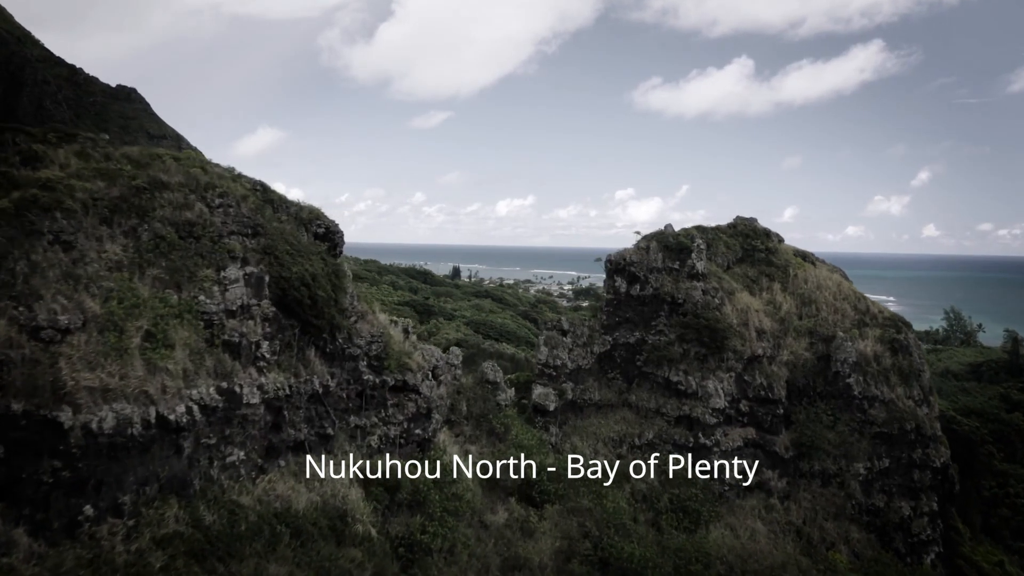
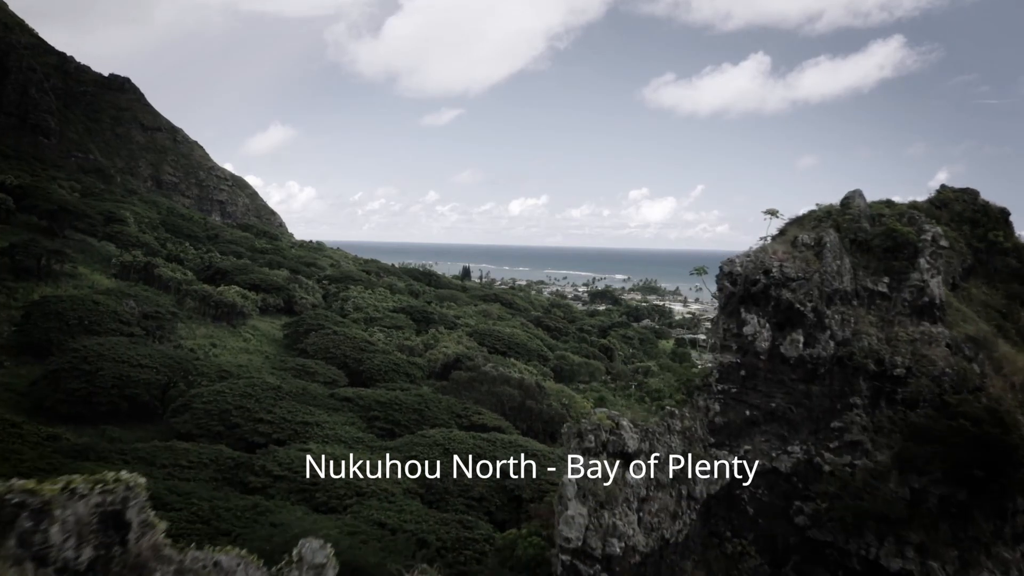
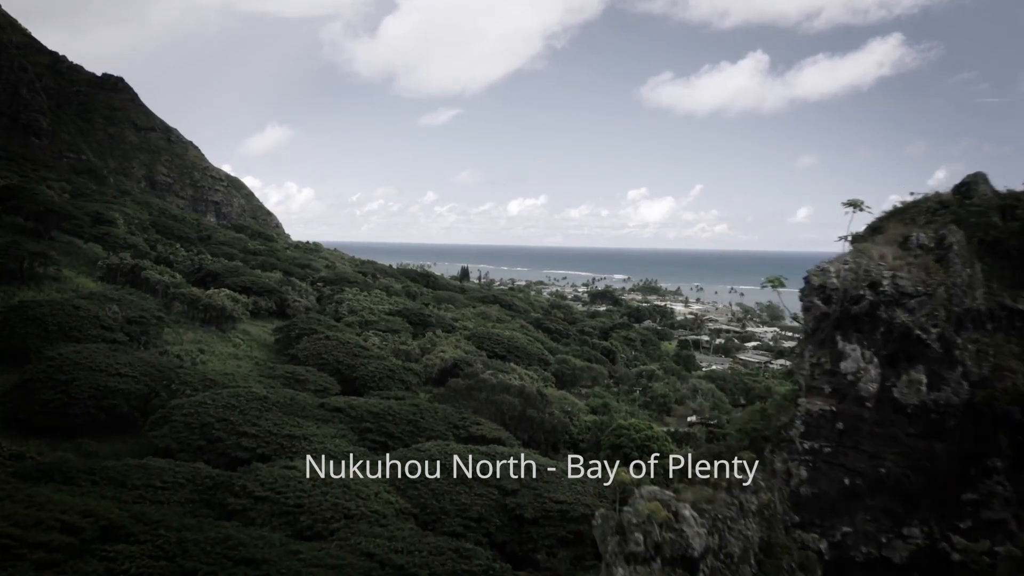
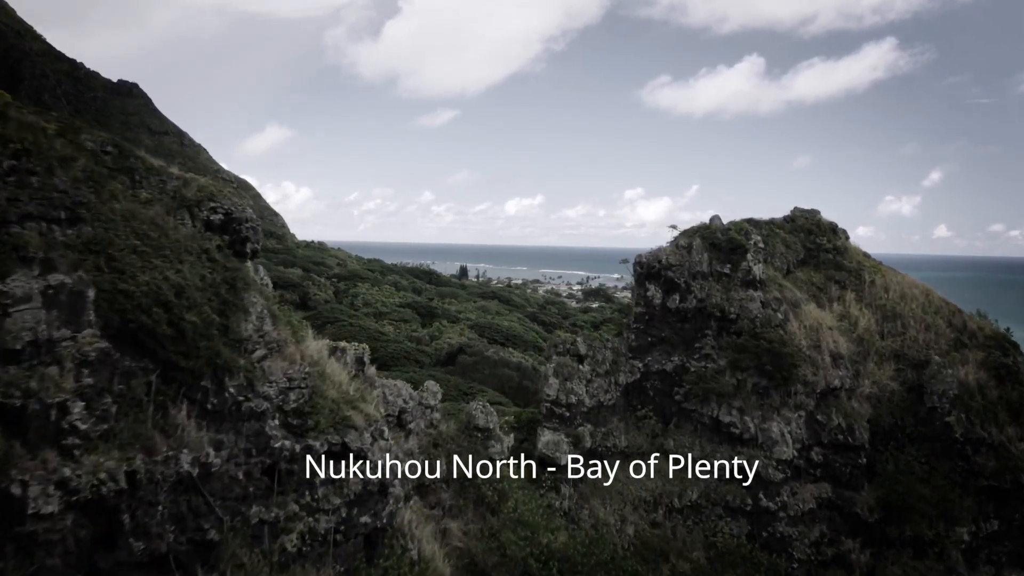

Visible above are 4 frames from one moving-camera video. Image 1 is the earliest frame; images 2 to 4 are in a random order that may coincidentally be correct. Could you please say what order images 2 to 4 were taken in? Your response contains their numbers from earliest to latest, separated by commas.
4, 2, 3
